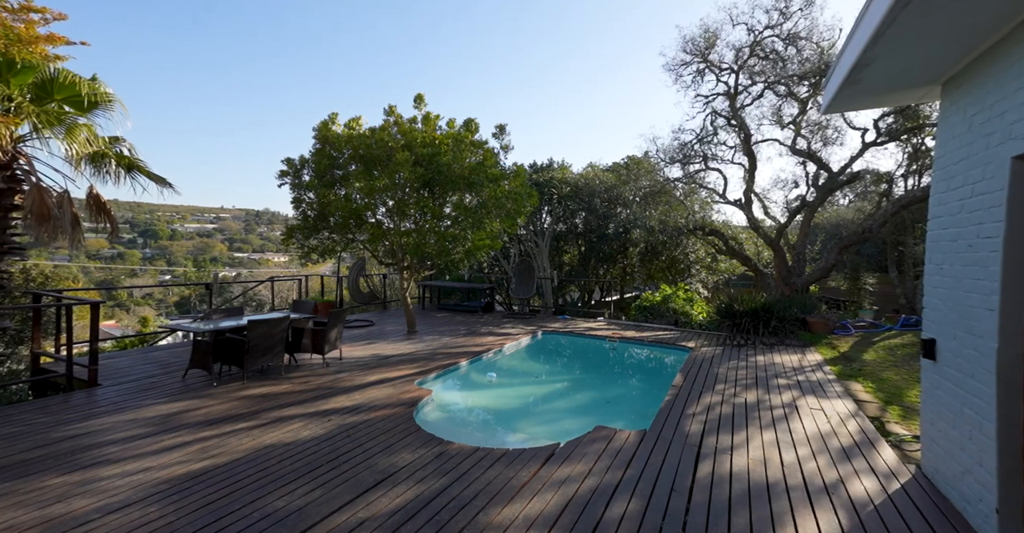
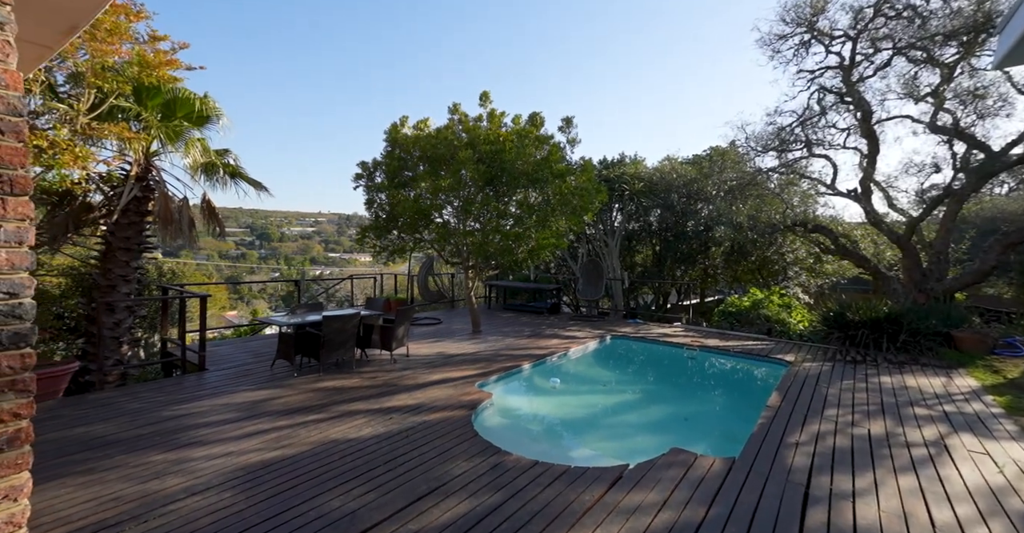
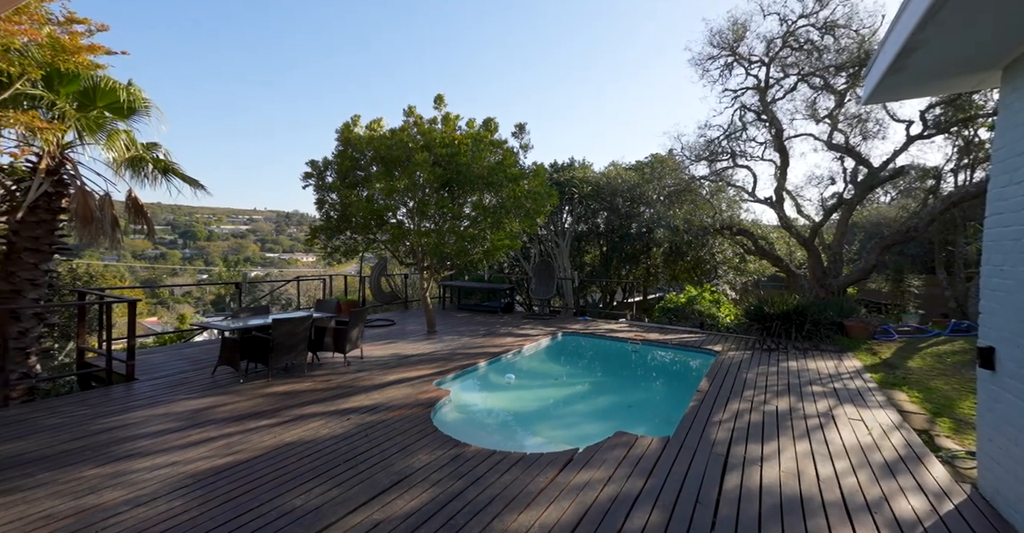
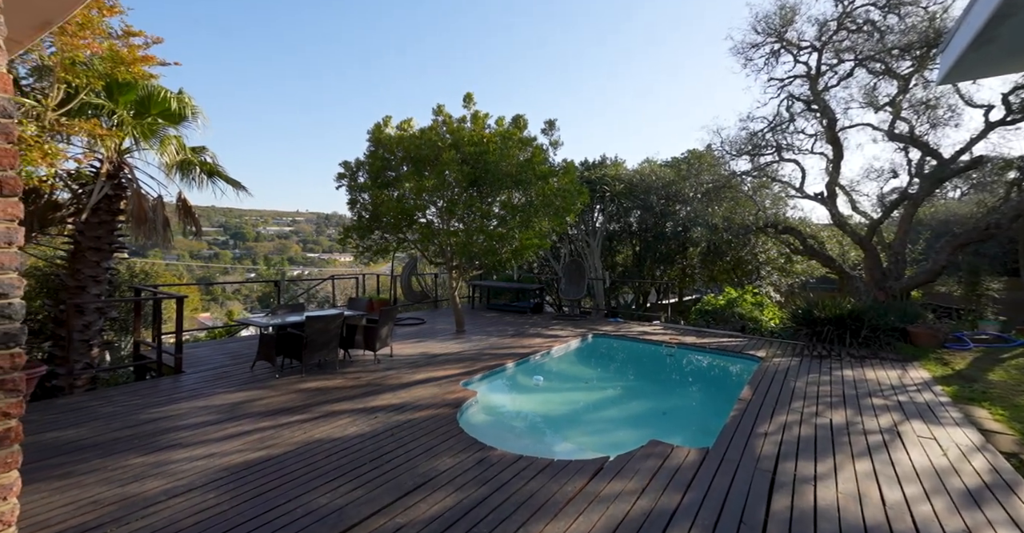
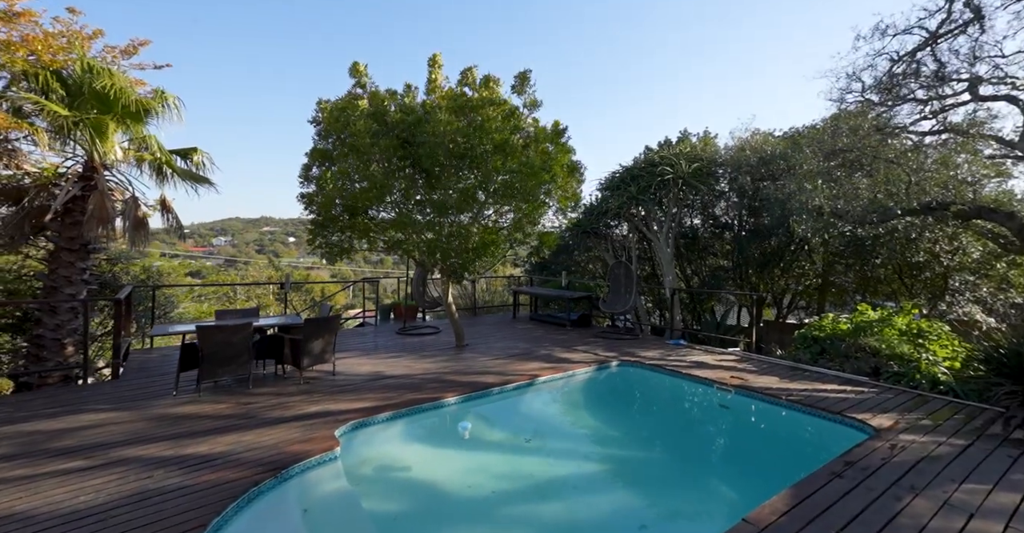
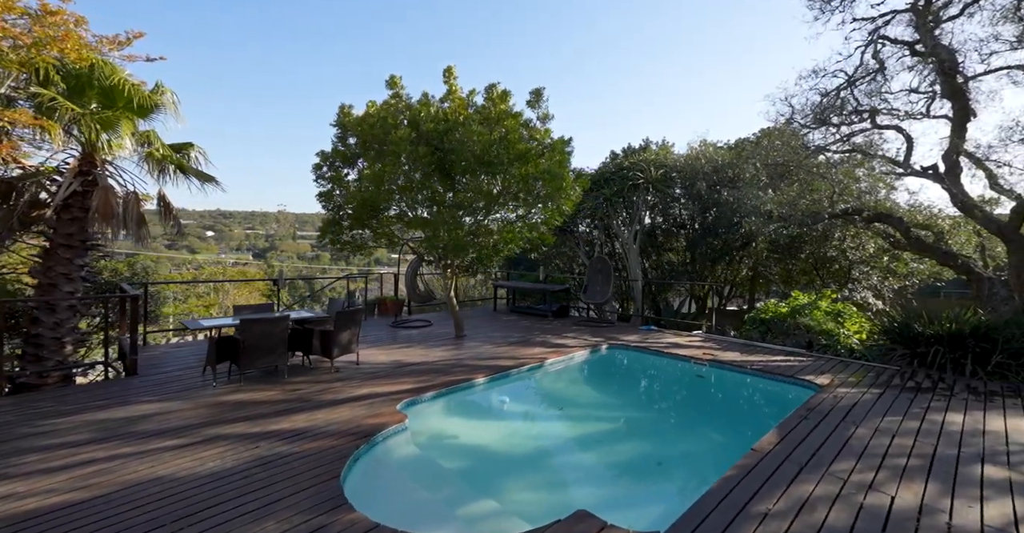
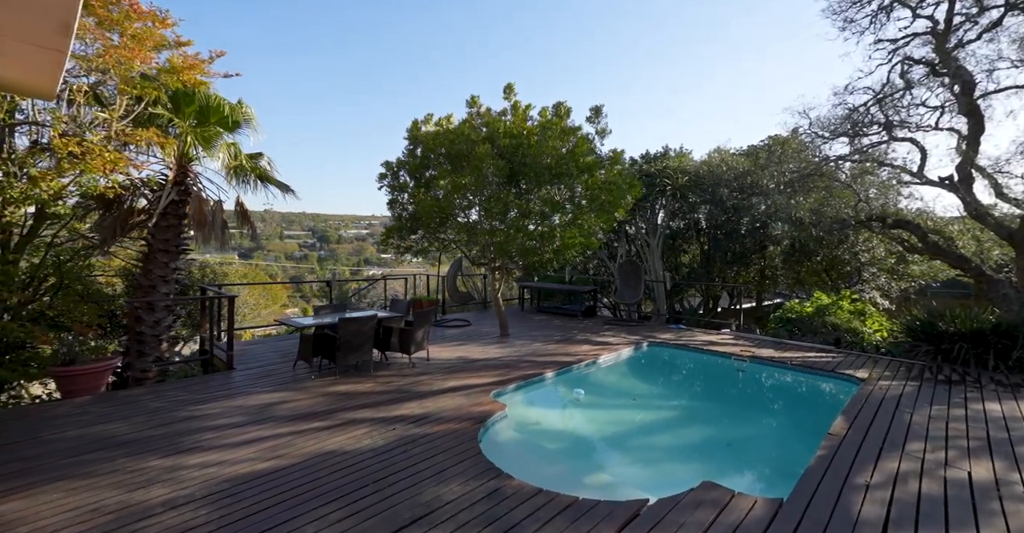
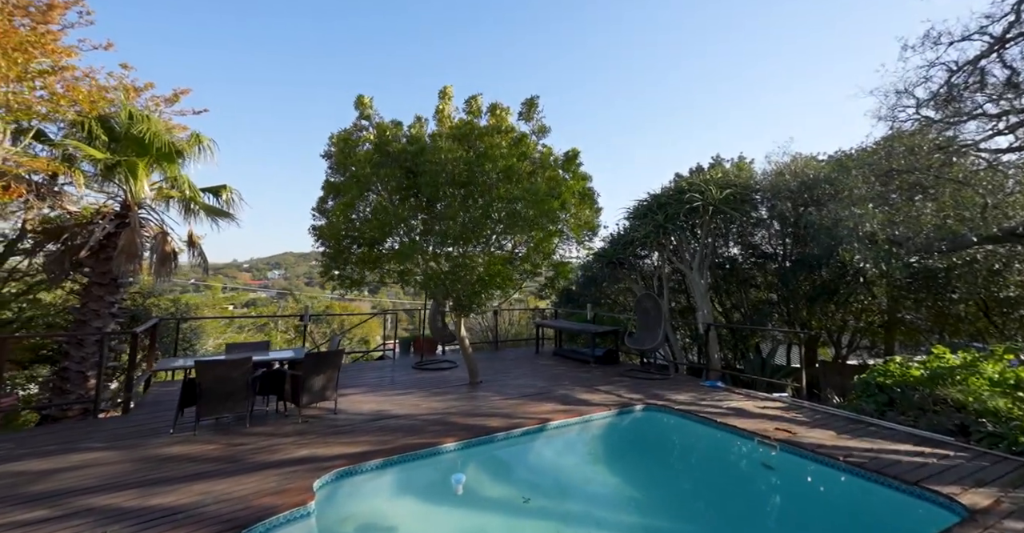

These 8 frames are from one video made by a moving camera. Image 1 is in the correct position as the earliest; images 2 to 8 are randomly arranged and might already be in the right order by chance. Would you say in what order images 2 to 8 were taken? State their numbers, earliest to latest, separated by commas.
3, 4, 2, 7, 6, 5, 8
